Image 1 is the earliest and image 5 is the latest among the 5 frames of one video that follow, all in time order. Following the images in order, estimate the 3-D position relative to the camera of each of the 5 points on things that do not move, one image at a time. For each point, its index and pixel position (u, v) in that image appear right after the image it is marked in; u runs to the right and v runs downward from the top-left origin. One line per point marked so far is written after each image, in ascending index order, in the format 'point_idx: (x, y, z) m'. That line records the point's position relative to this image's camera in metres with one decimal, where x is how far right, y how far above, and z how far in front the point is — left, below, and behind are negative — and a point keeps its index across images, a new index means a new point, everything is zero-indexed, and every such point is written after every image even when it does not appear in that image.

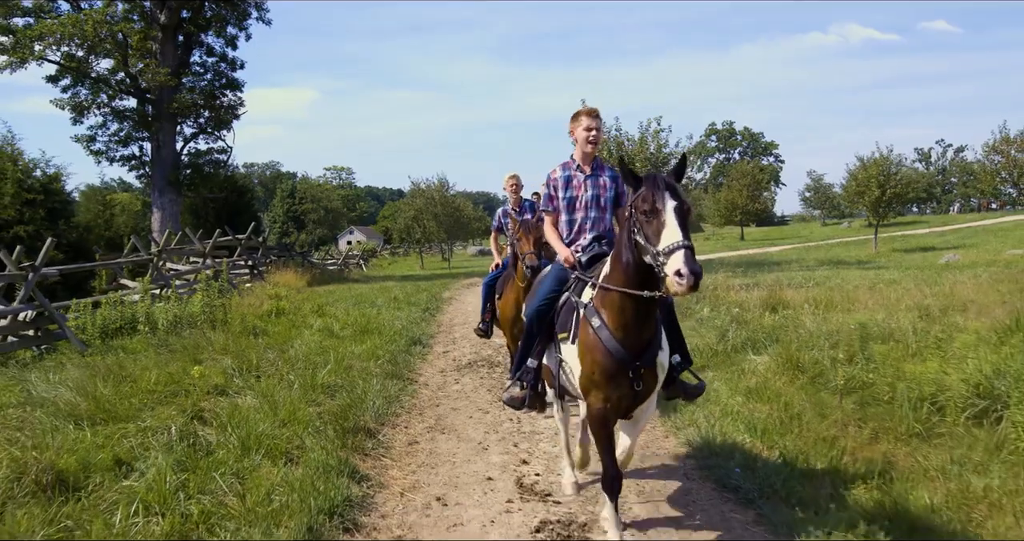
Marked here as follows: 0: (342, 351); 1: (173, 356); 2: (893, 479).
0: (-2.3, -1.1, +10.7) m
1: (-4.3, -1.1, +10.2) m
2: (+2.6, -1.4, +5.4) m
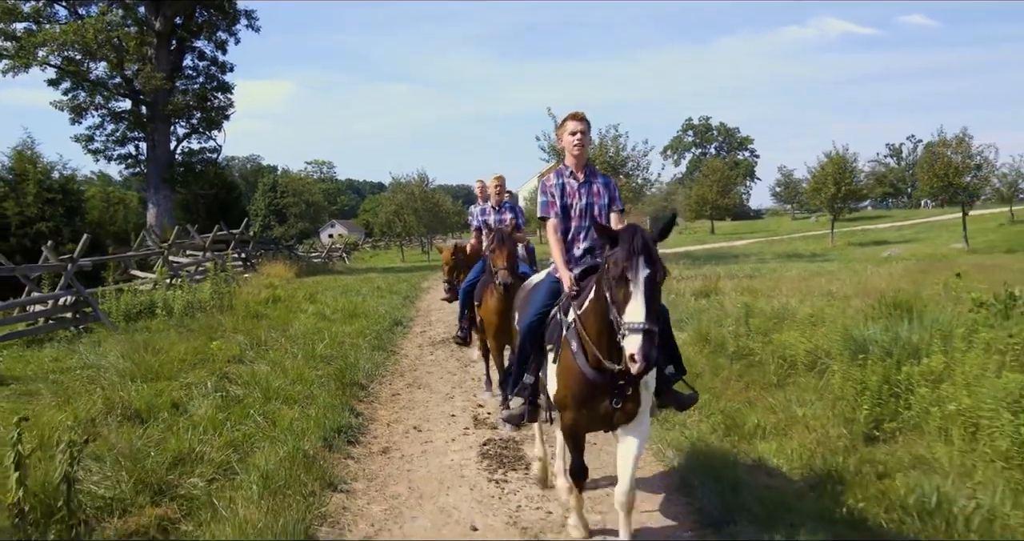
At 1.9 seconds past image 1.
0: (-2.8, -0.9, +12.6) m
1: (-4.8, -1.0, +12.1) m
2: (+2.2, -1.3, +7.5) m
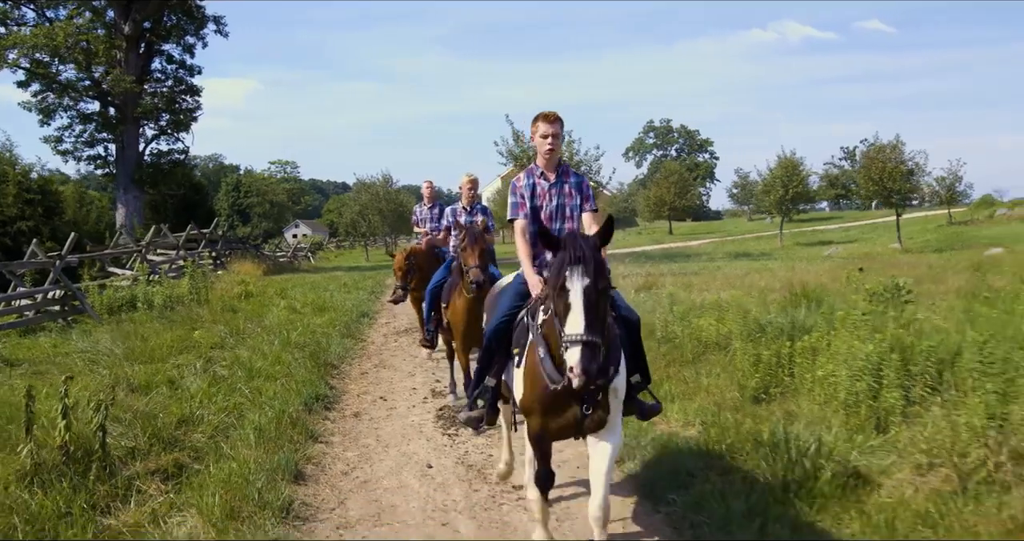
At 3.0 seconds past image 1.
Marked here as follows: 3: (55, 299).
0: (-3.5, -0.9, +13.8) m
1: (-5.6, -0.9, +13.2) m
2: (+1.6, -1.2, +8.9) m
3: (-8.0, -0.5, +13.9) m
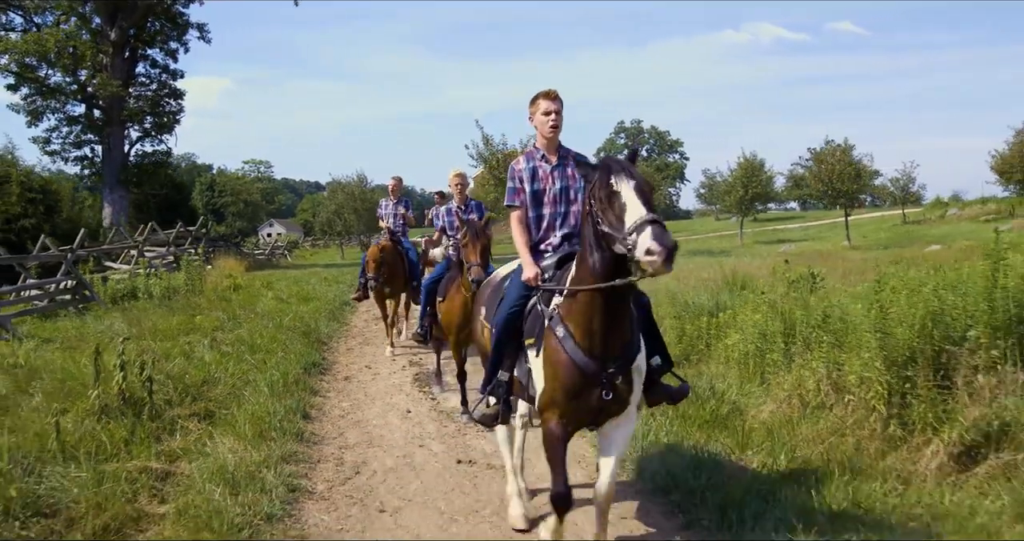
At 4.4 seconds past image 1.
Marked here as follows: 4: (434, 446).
0: (-4.1, -0.7, +15.3) m
1: (-6.2, -0.7, +14.7) m
2: (+1.2, -1.1, +10.6) m
3: (-8.6, -0.4, +15.3) m
4: (-0.7, -1.5, +6.8) m
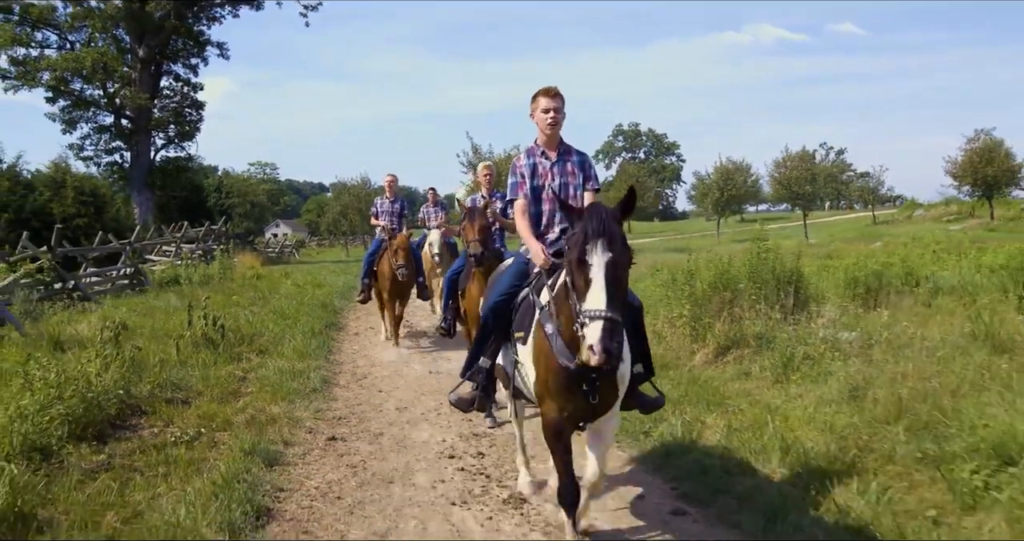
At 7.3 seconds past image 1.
0: (-4.7, -0.5, +18.8) m
1: (-6.7, -0.5, +18.1) m
2: (+0.6, -0.8, +14.0) m
3: (-9.1, -0.1, +18.8) m
4: (-1.2, -1.2, +10.2) m
